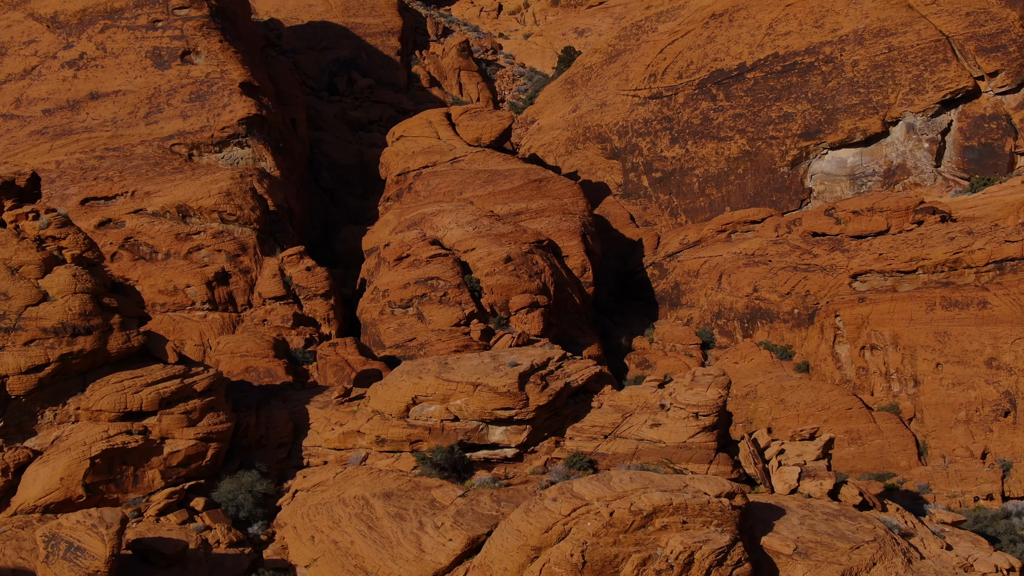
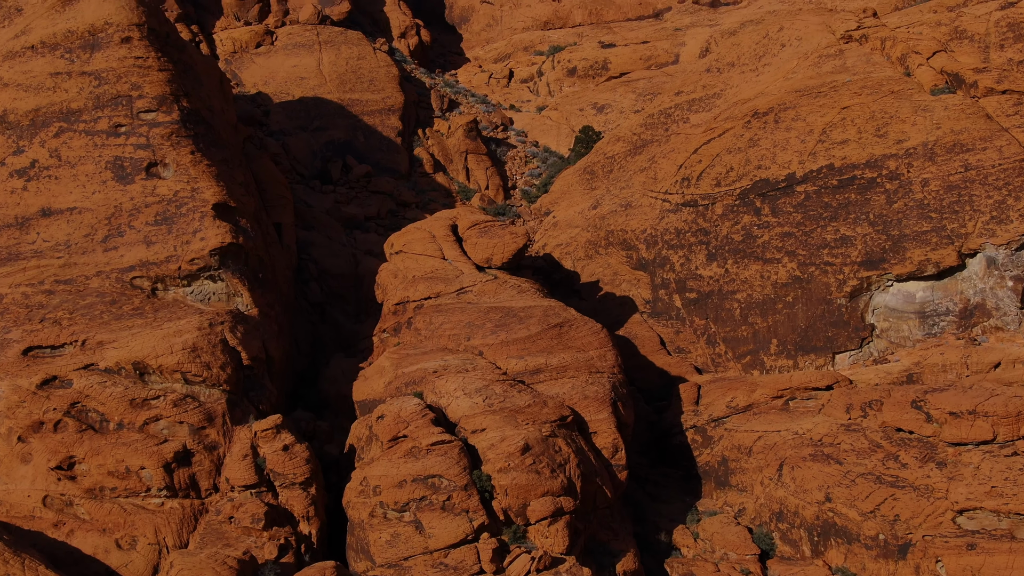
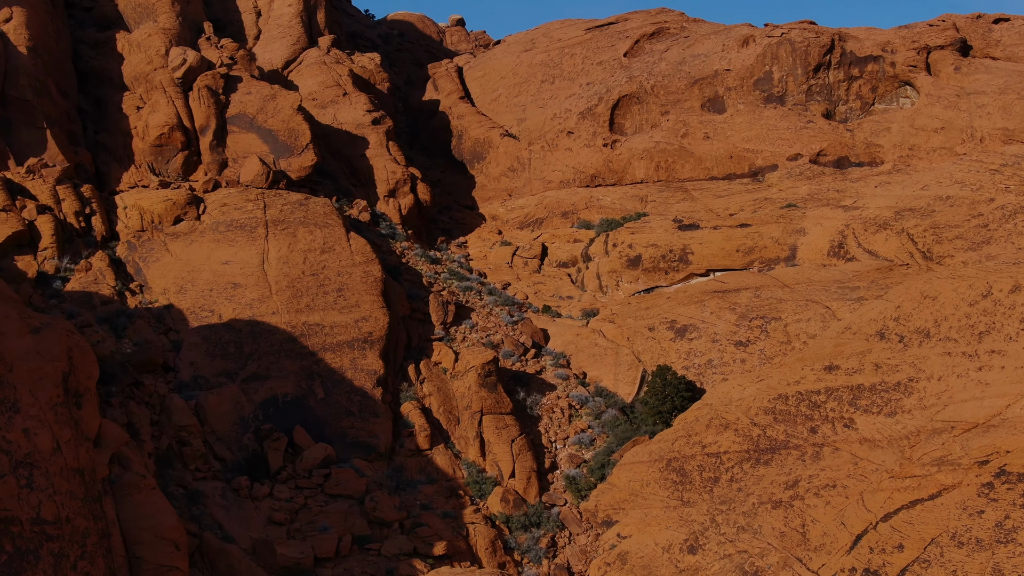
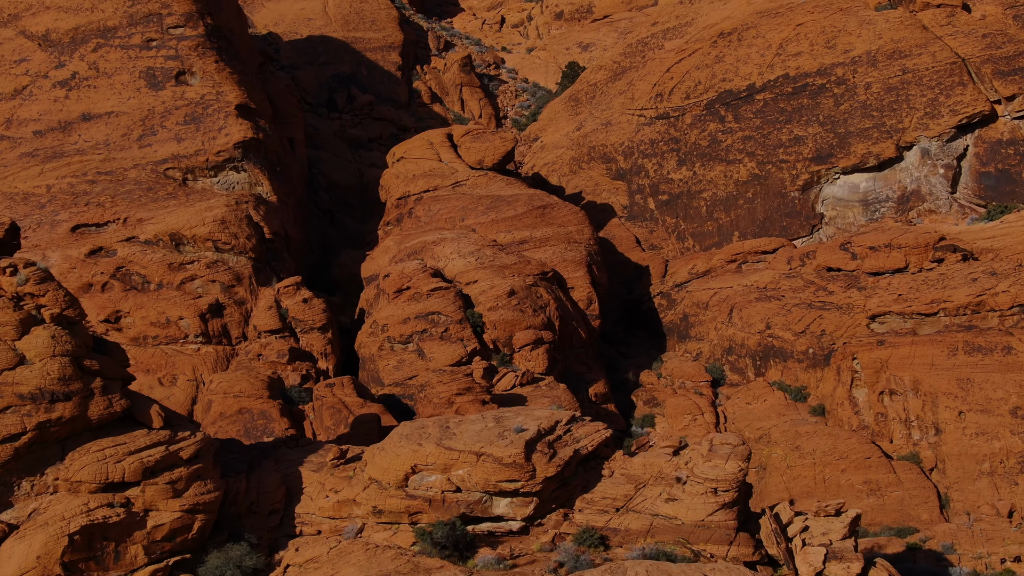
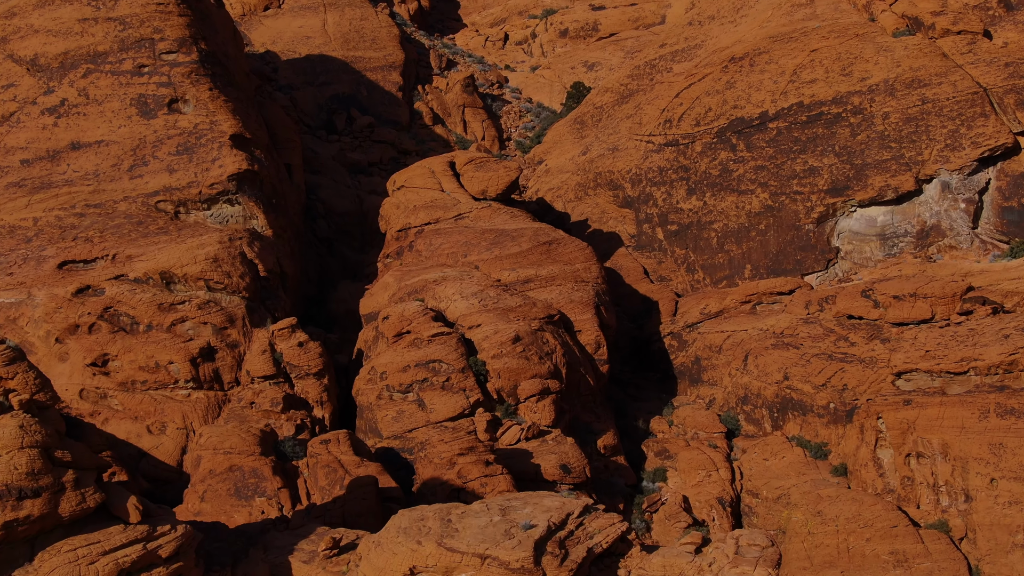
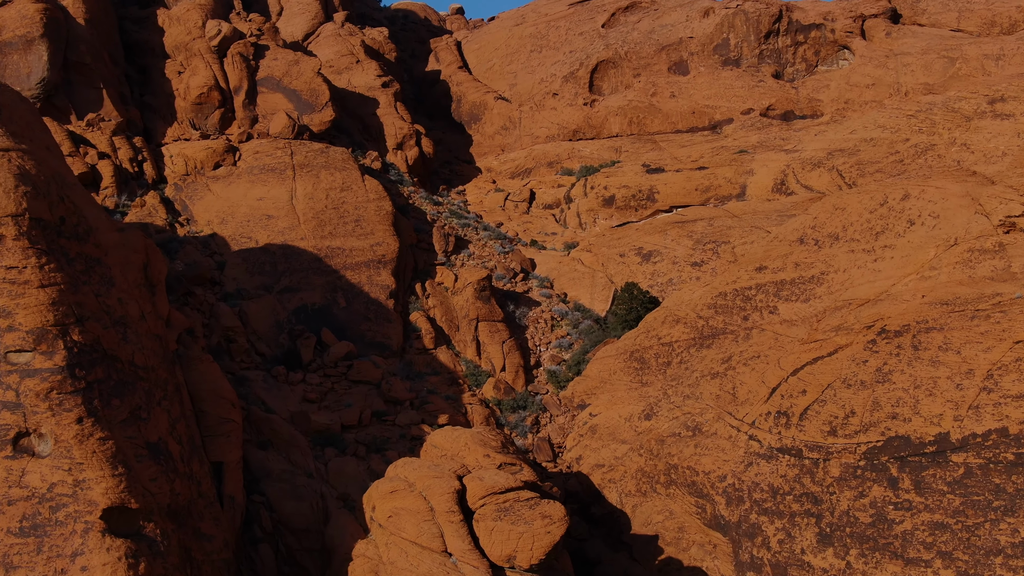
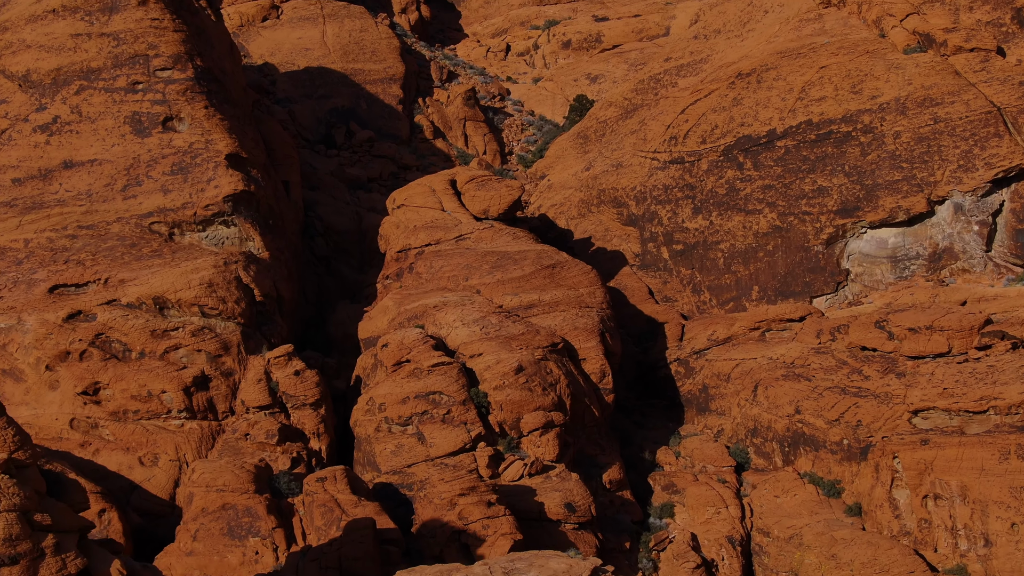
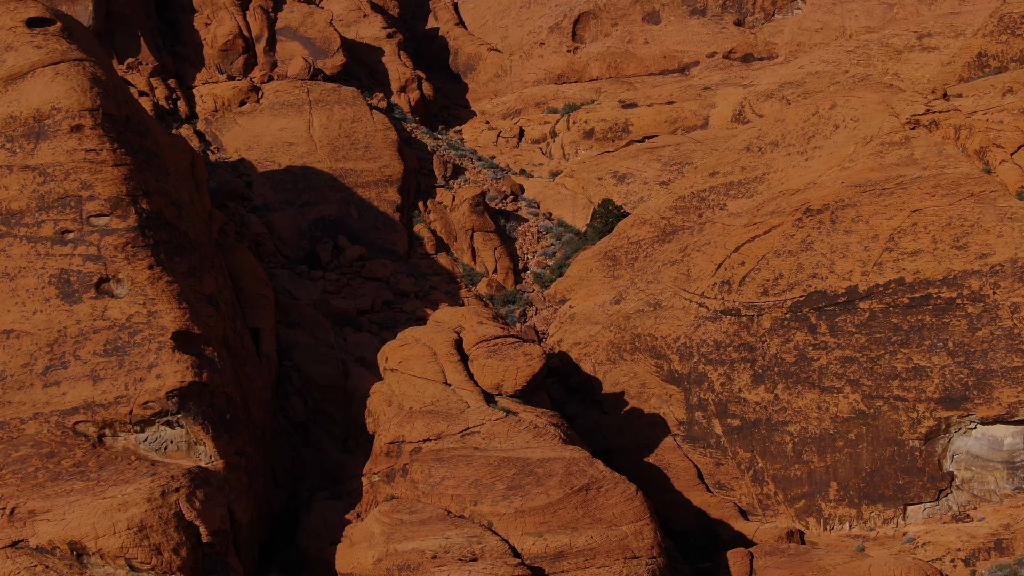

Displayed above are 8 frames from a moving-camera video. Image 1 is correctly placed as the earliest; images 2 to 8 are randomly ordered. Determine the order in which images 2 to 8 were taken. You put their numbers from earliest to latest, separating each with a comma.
4, 5, 7, 2, 8, 6, 3
